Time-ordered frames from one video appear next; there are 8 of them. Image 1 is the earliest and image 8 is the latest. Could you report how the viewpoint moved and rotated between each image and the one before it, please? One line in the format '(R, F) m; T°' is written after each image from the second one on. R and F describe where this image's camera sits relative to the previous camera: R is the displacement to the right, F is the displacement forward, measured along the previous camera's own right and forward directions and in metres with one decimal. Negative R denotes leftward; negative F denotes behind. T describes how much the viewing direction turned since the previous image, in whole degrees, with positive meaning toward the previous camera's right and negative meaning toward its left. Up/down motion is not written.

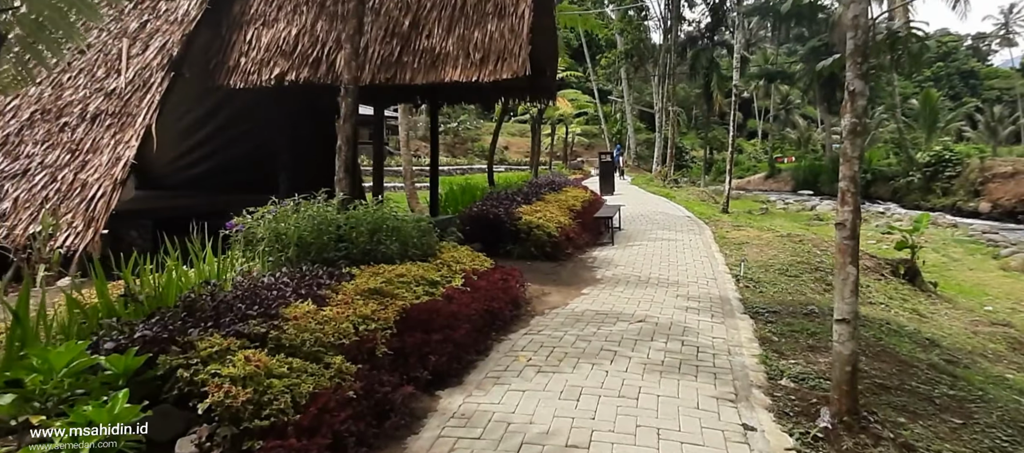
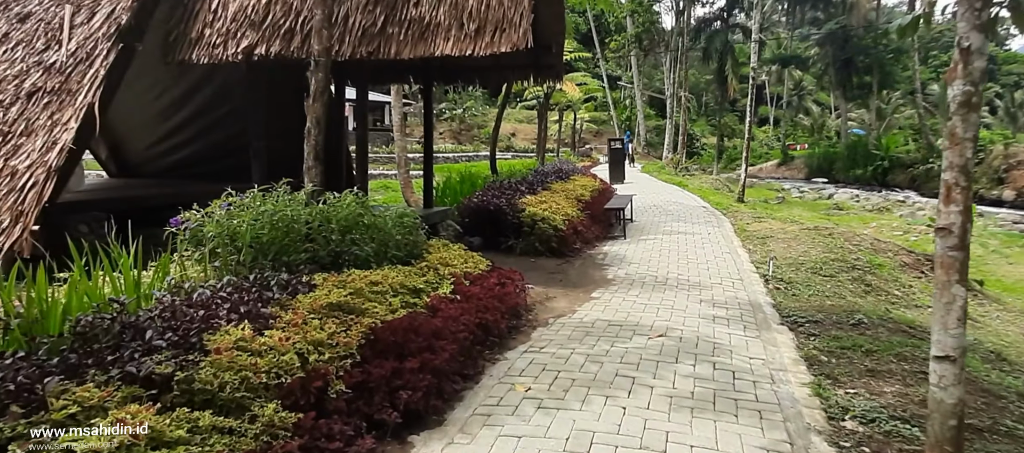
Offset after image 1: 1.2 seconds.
(+0.1, +0.8) m; -1°
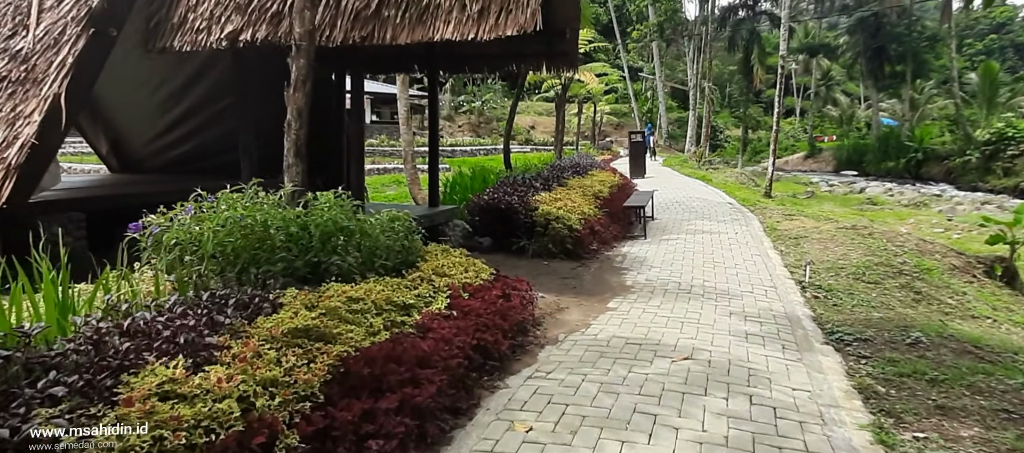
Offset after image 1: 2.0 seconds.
(+0.1, +0.5) m; -2°
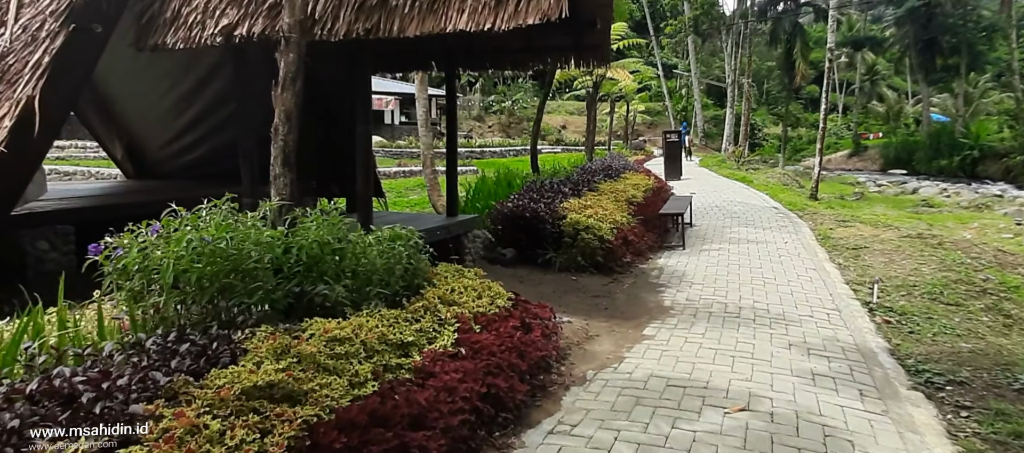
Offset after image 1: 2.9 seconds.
(+0.1, +0.6) m; -3°
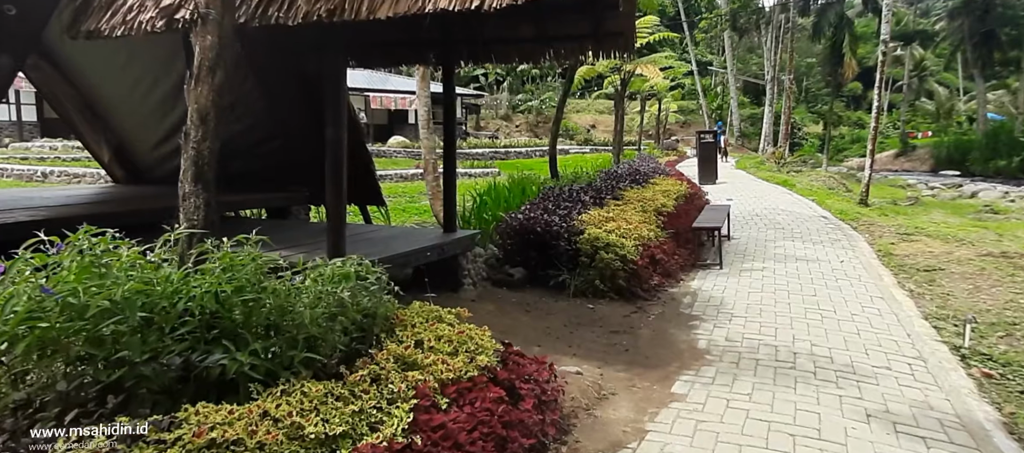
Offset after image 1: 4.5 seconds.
(+0.2, +0.9) m; -3°
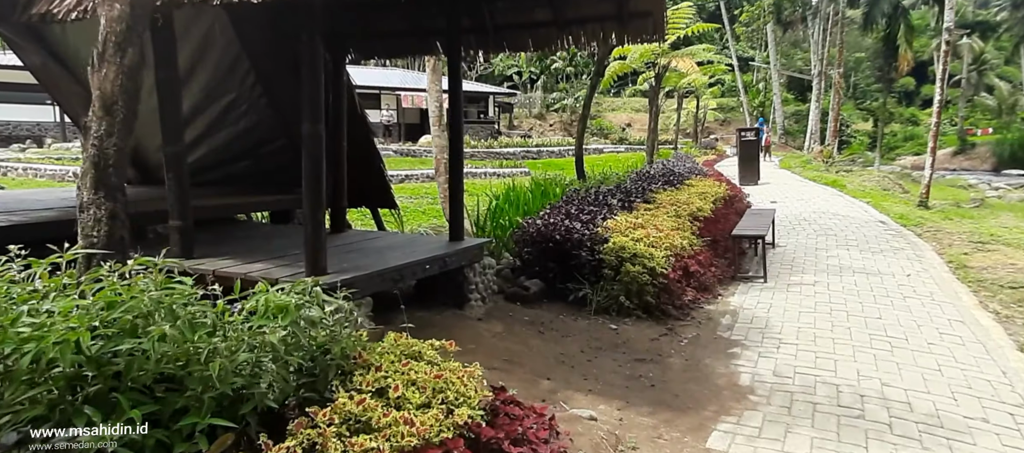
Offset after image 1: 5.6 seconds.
(+0.2, +0.6) m; -3°
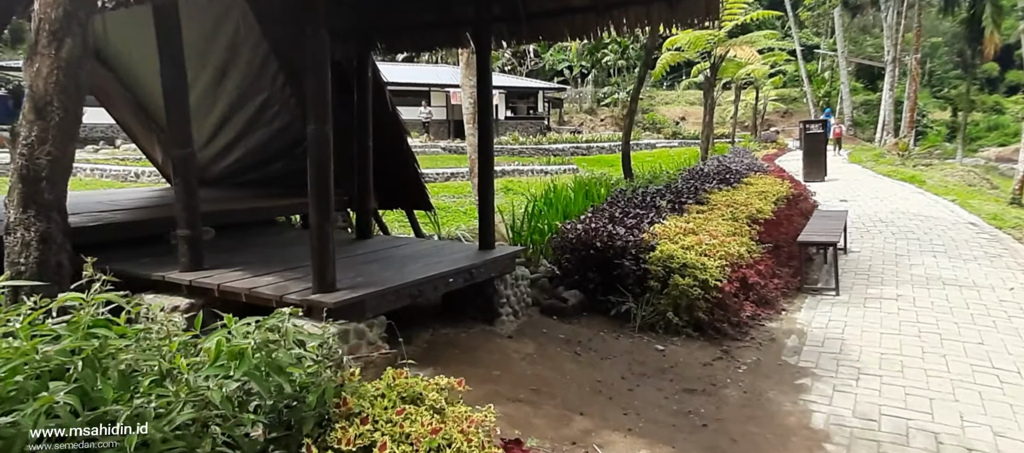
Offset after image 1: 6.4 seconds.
(+0.1, +0.5) m; -5°
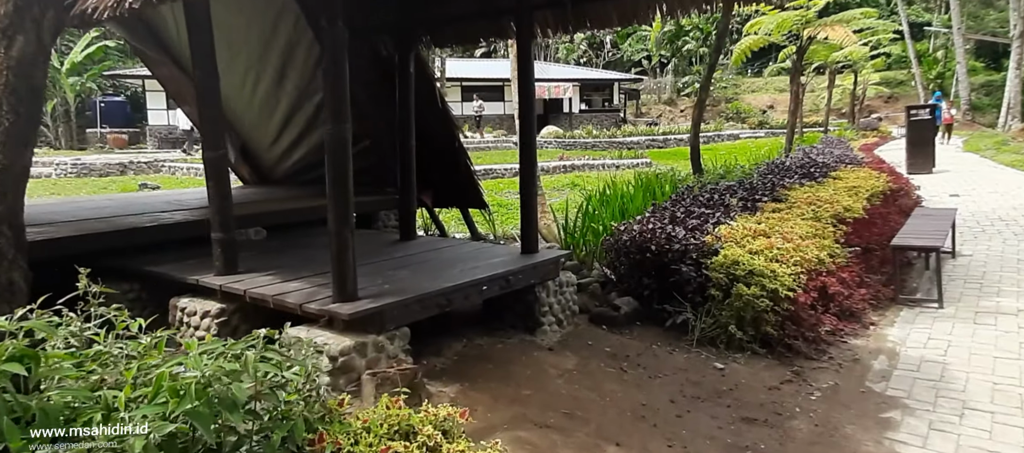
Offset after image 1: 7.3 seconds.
(+0.3, +0.3) m; -8°
